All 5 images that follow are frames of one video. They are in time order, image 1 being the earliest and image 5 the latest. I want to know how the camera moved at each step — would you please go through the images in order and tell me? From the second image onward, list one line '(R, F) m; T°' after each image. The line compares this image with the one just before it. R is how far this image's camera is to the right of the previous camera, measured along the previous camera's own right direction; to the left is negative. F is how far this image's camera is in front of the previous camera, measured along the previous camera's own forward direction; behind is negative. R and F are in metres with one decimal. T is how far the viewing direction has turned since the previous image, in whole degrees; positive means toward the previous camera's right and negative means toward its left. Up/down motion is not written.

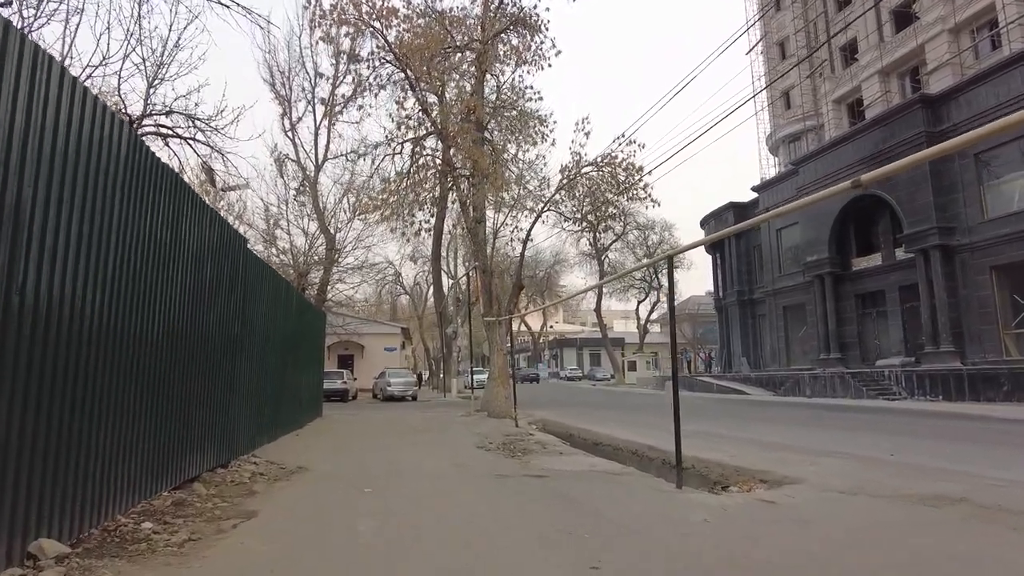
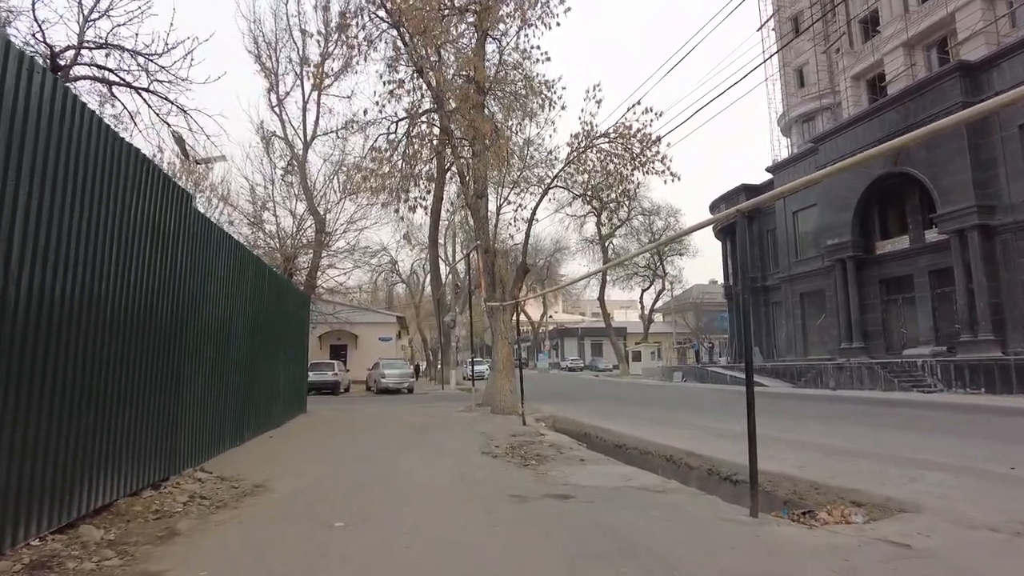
(-0.2, +1.7) m; 0°
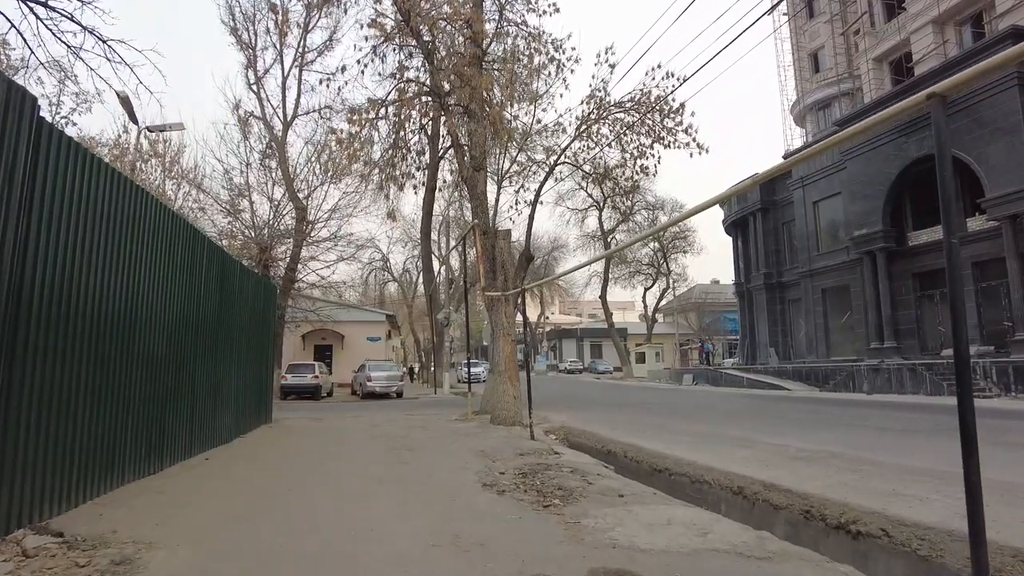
(-0.2, +2.3) m; 0°
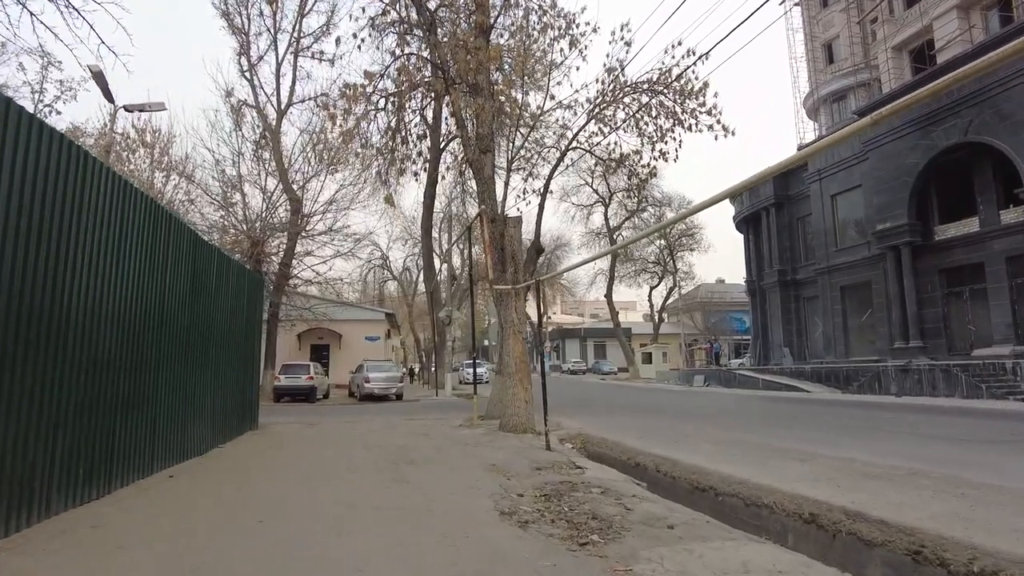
(-0.2, +1.2) m; 0°
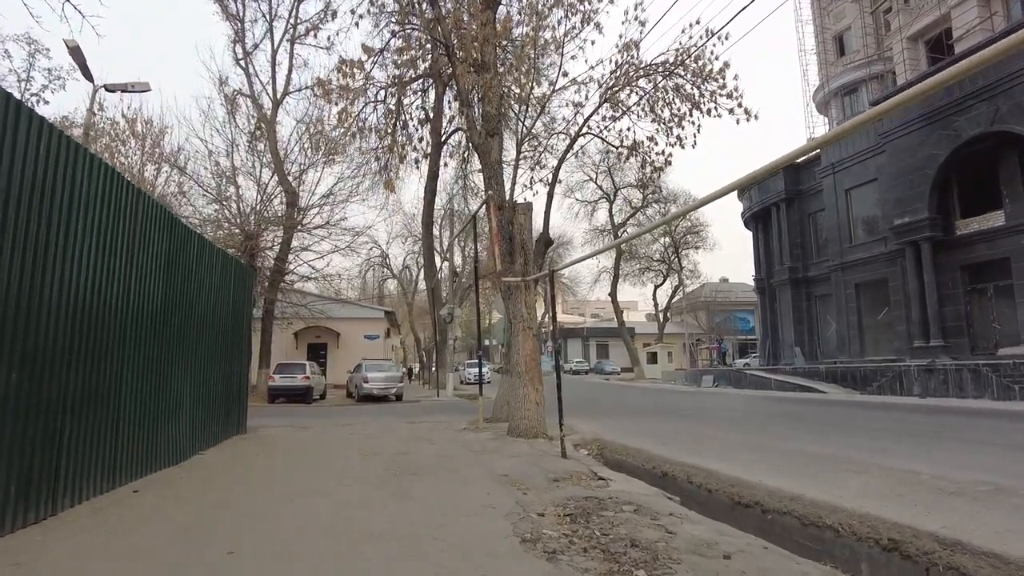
(-0.2, +0.9) m; 0°
